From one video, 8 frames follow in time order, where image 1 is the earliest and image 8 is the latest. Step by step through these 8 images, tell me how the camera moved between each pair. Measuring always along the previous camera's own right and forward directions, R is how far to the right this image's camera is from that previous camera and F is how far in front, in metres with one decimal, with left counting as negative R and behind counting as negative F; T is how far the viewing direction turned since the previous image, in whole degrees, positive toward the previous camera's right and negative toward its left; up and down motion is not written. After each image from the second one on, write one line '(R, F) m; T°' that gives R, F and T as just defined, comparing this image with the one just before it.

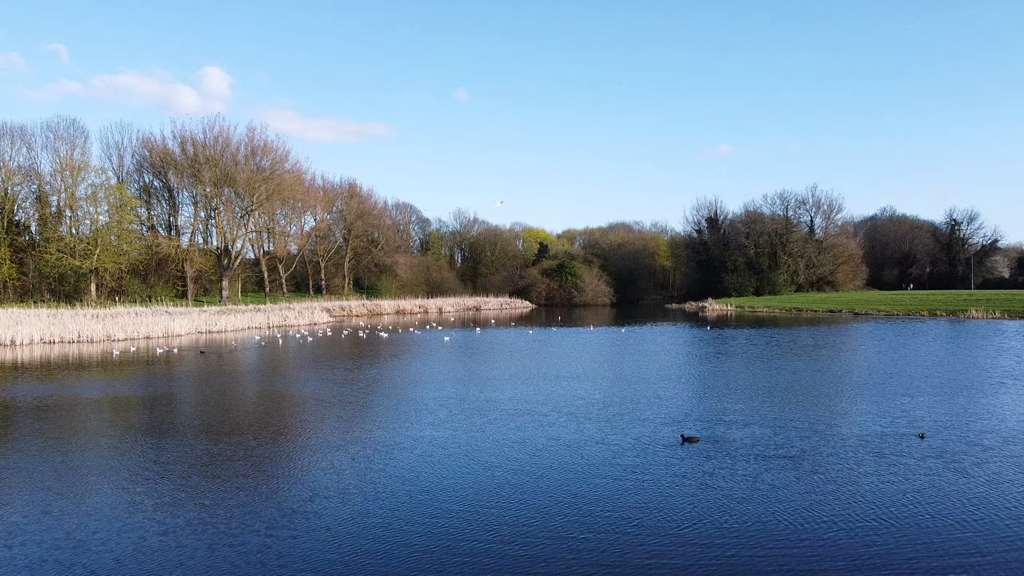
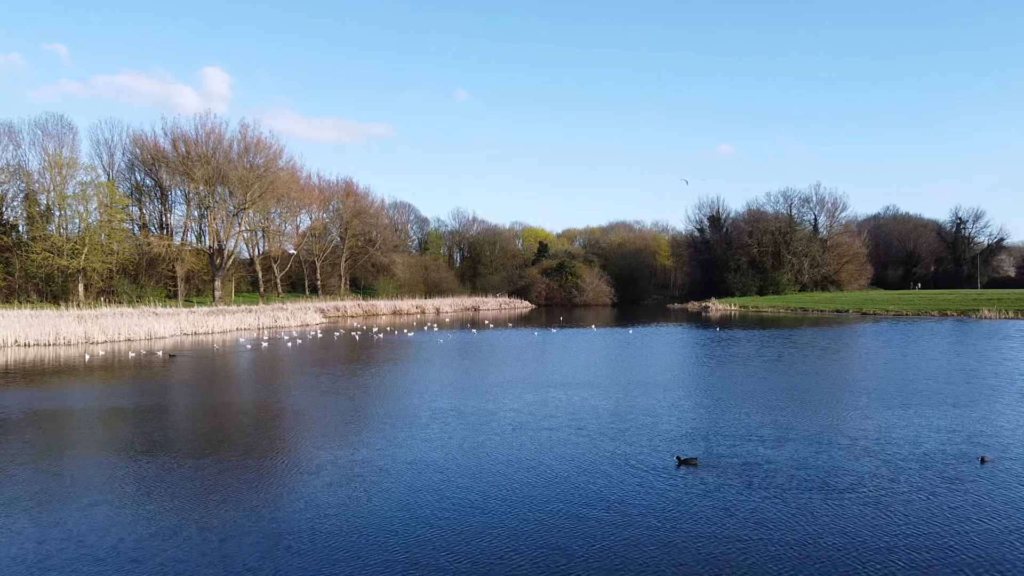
(+0.1, +1.0) m; 0°
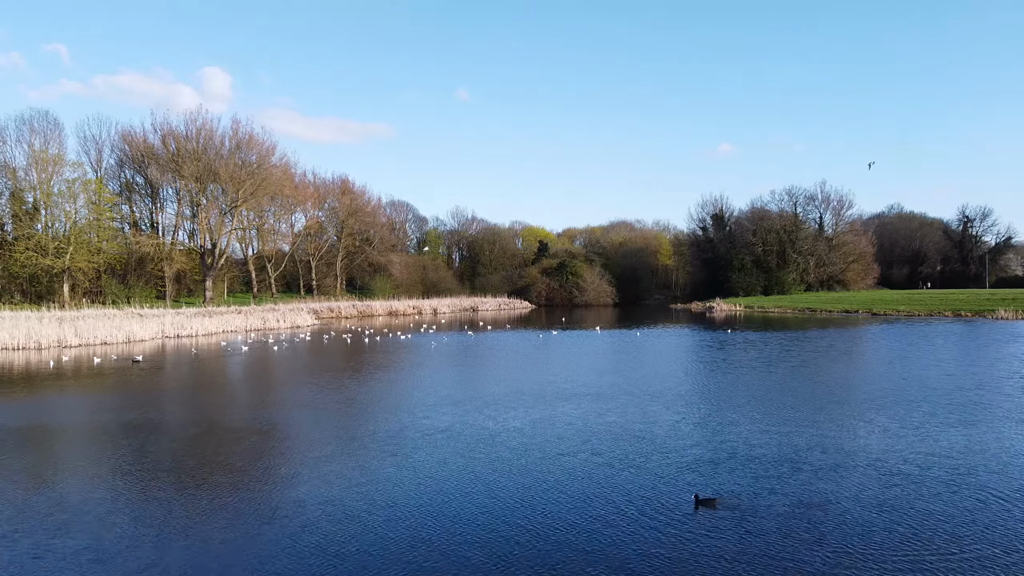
(+0.1, +1.2) m; 0°
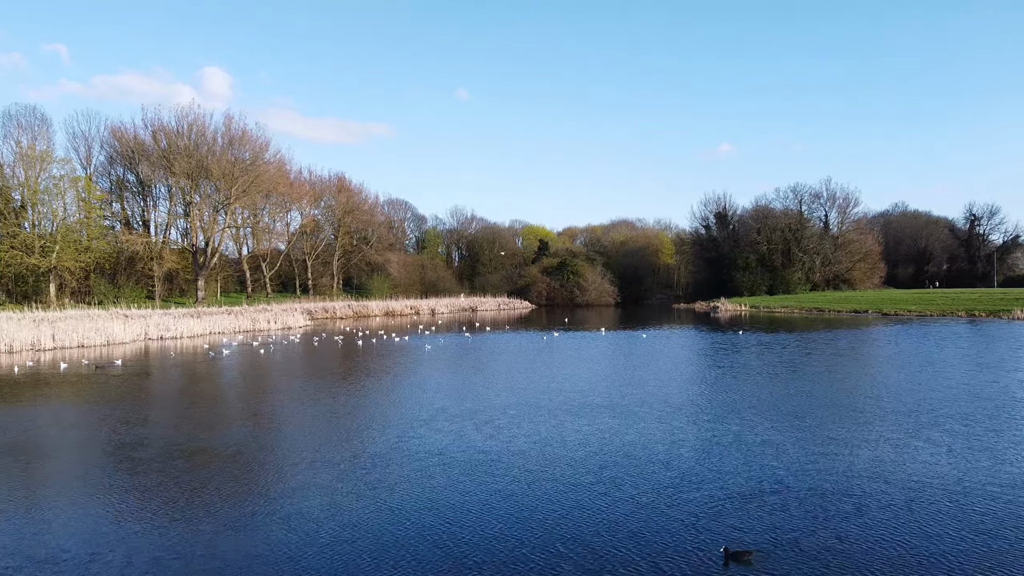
(0.0, +1.1) m; 0°
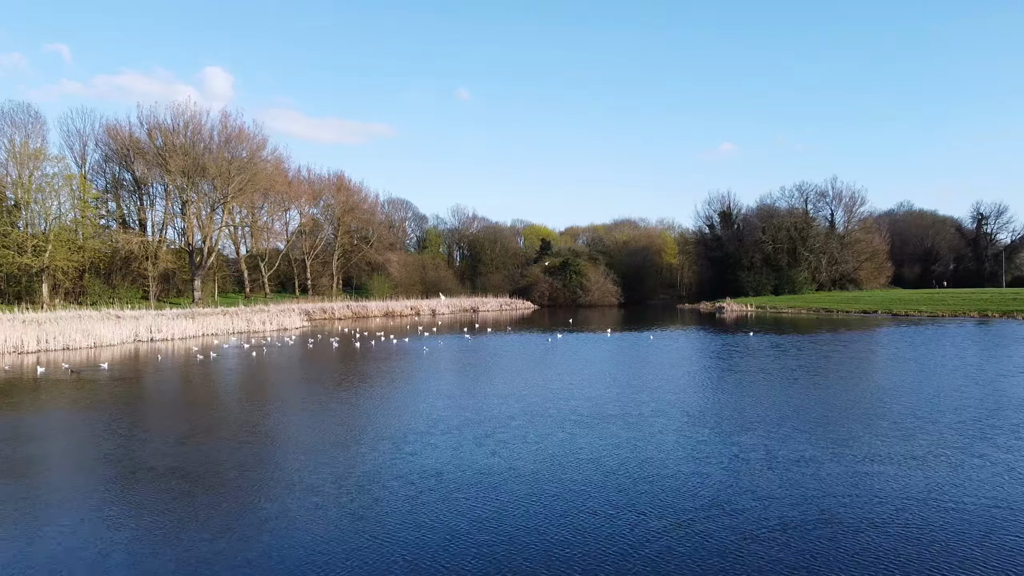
(0.0, +0.8) m; 0°
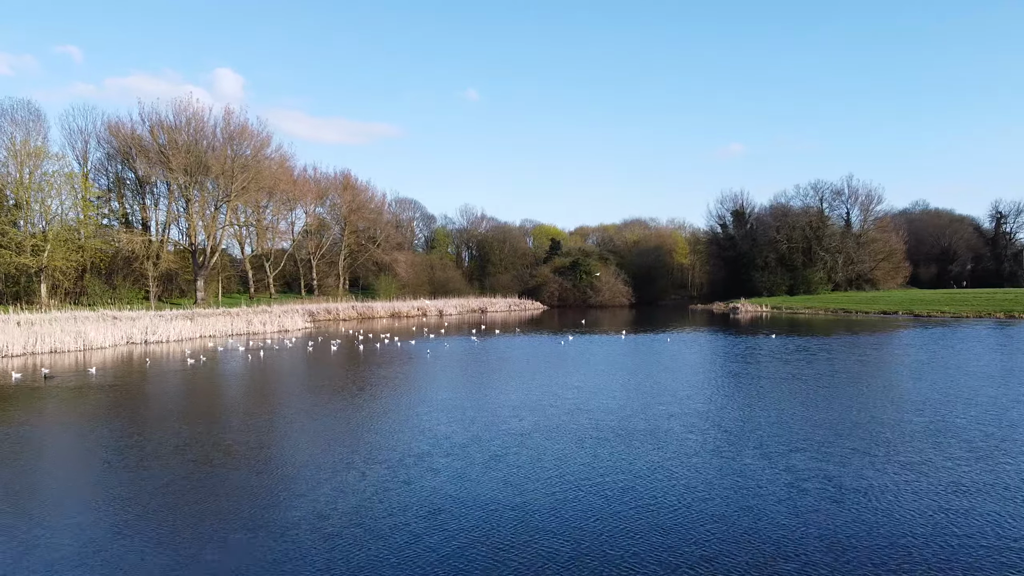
(0.0, +1.0) m; -1°
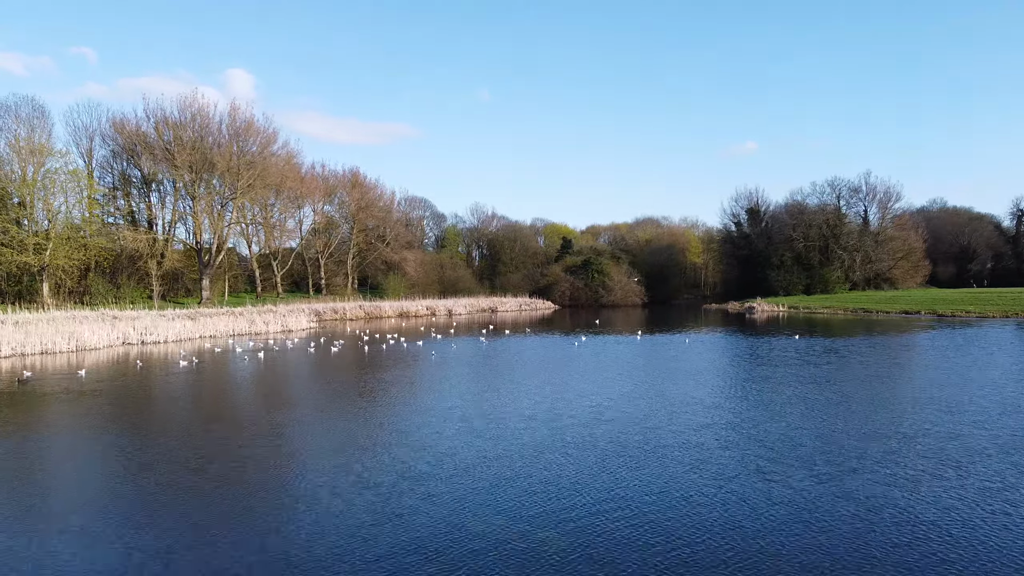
(0.0, +0.9) m; -1°
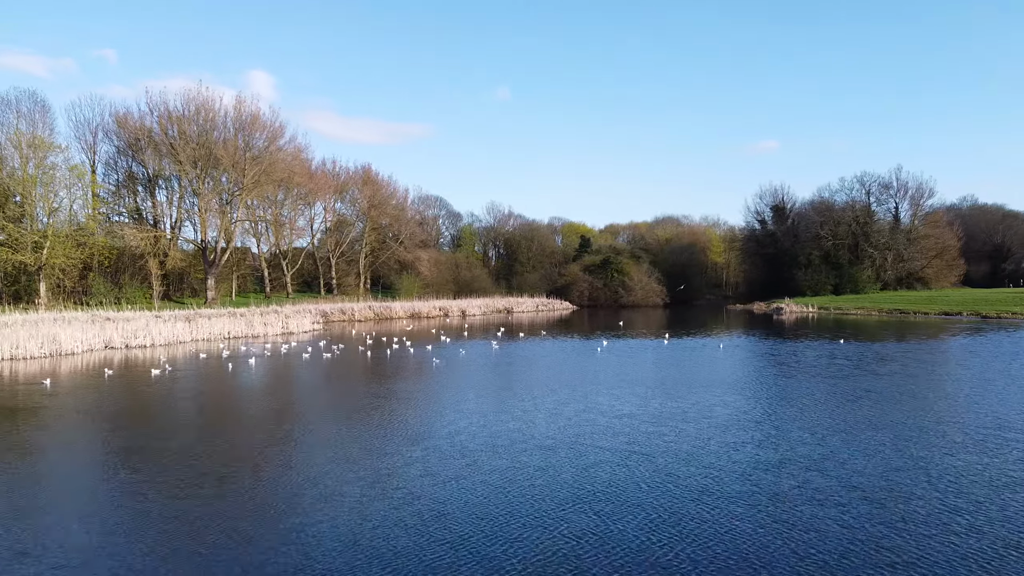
(0.0, +1.7) m; -1°
